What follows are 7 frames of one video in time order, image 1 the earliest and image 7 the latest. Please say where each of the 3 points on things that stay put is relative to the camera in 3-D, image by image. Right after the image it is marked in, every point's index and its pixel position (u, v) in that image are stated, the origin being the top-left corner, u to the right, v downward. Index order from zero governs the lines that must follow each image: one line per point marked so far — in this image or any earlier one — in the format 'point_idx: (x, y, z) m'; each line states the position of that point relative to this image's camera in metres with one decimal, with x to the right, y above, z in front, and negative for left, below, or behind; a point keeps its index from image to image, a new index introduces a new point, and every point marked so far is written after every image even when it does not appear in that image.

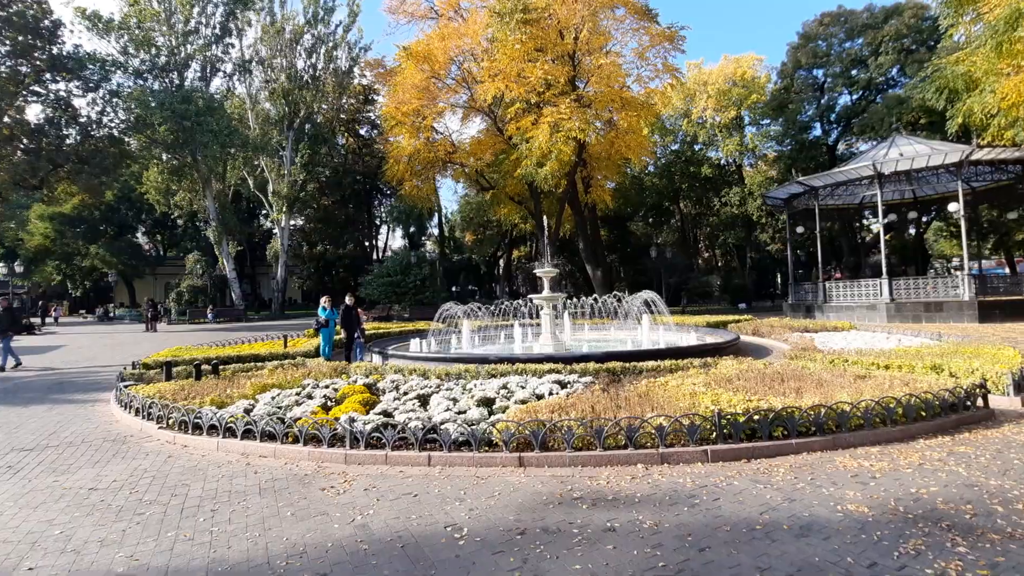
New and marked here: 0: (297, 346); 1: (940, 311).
0: (-4.4, -1.2, +10.5) m
1: (+11.6, -0.6, +14.3) m
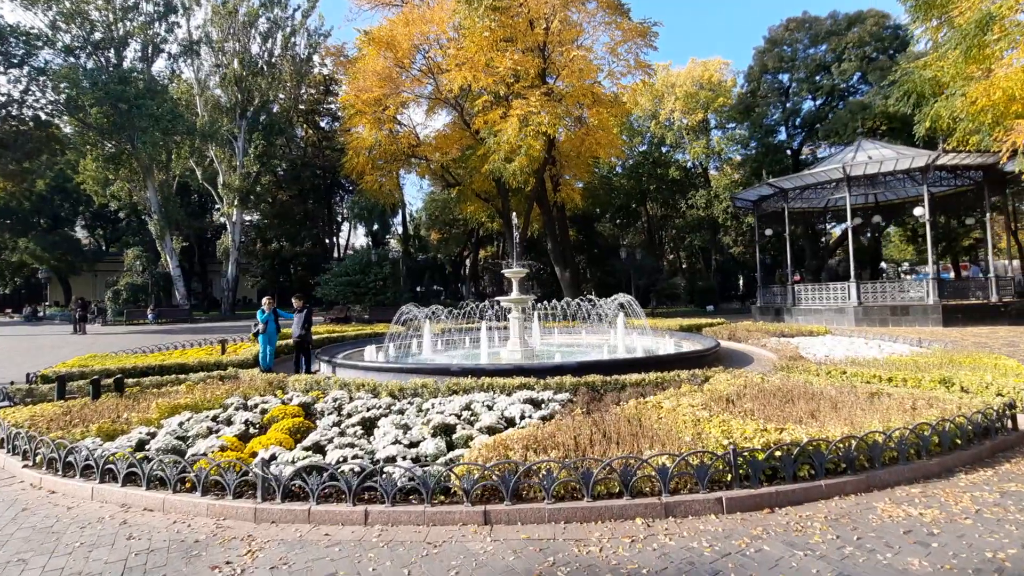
0: (-5.1, -1.2, +9.4) m
1: (+10.6, -0.7, +14.2) m
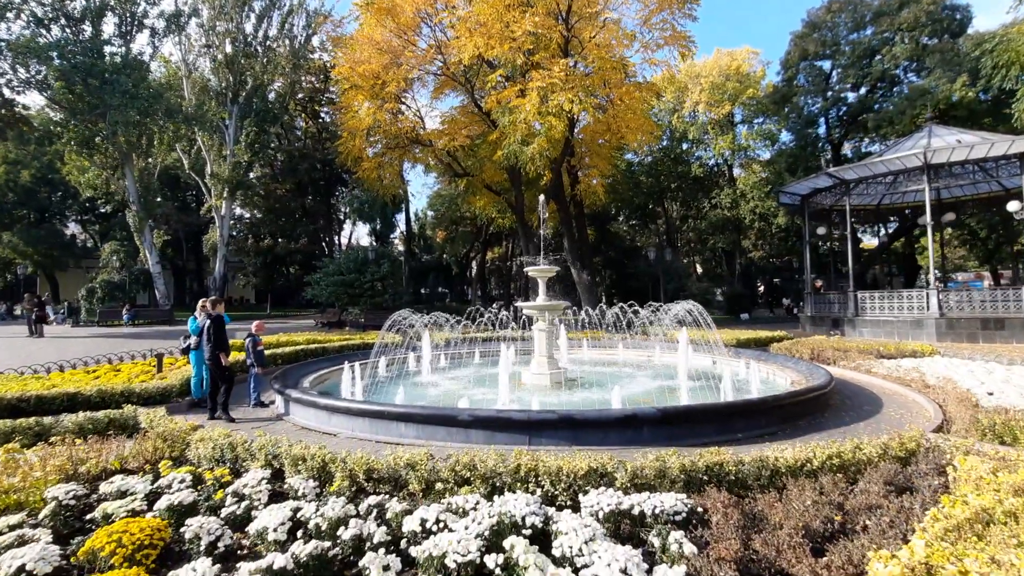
0: (-4.7, -1.2, +6.9) m
1: (+11.1, -0.9, +11.6) m
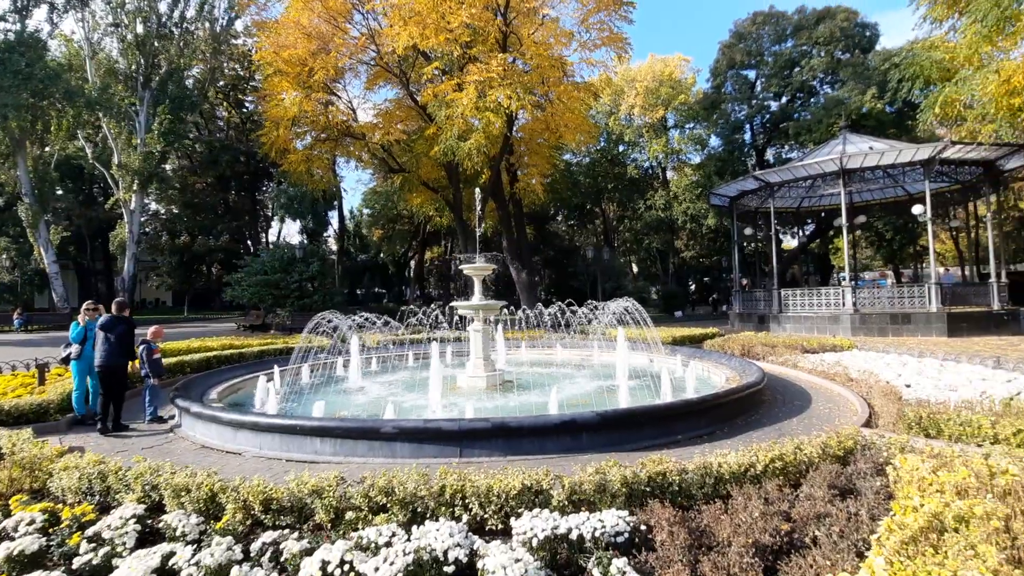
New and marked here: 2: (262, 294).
0: (-5.5, -1.2, +6.0) m
1: (+9.6, -0.9, +12.5) m
2: (-8.5, -0.2, +17.3) m
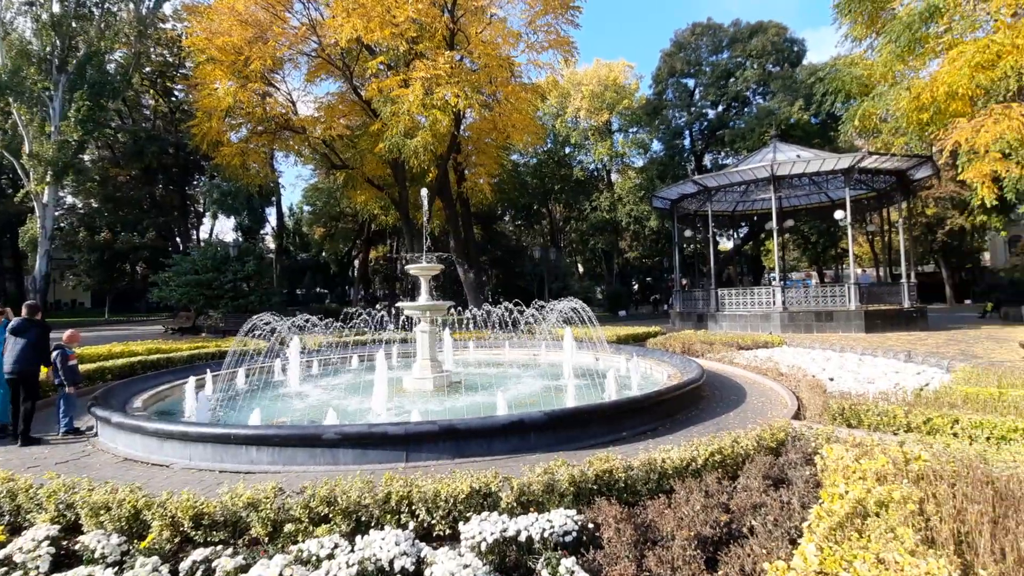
0: (-6.1, -1.2, +5.4) m
1: (+8.3, -0.8, +13.4) m
2: (-10.2, -0.2, +16.3) m
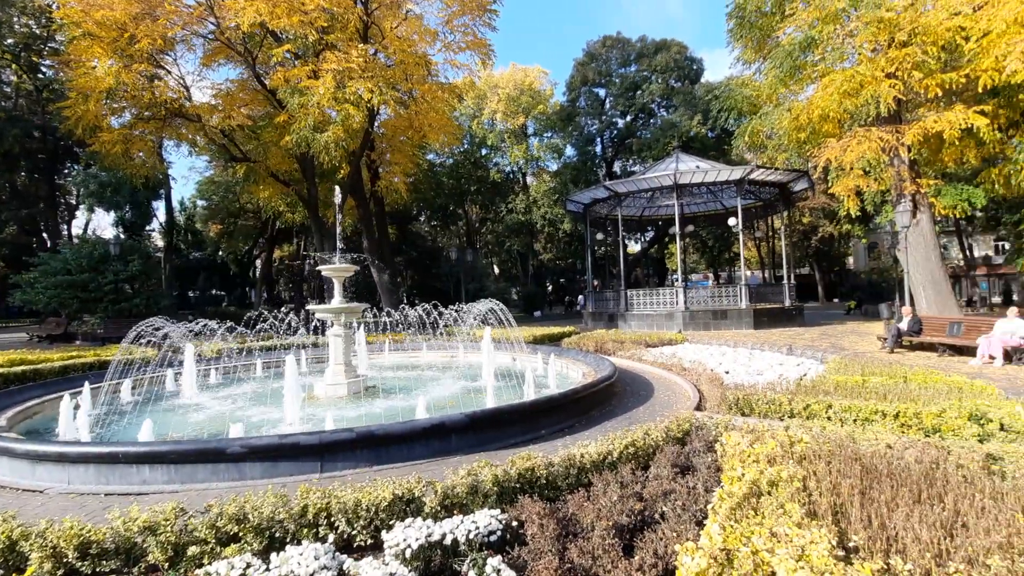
0: (-6.9, -1.2, +4.3) m
1: (+6.1, -0.9, +14.6) m
2: (-12.7, -0.3, +14.4) m
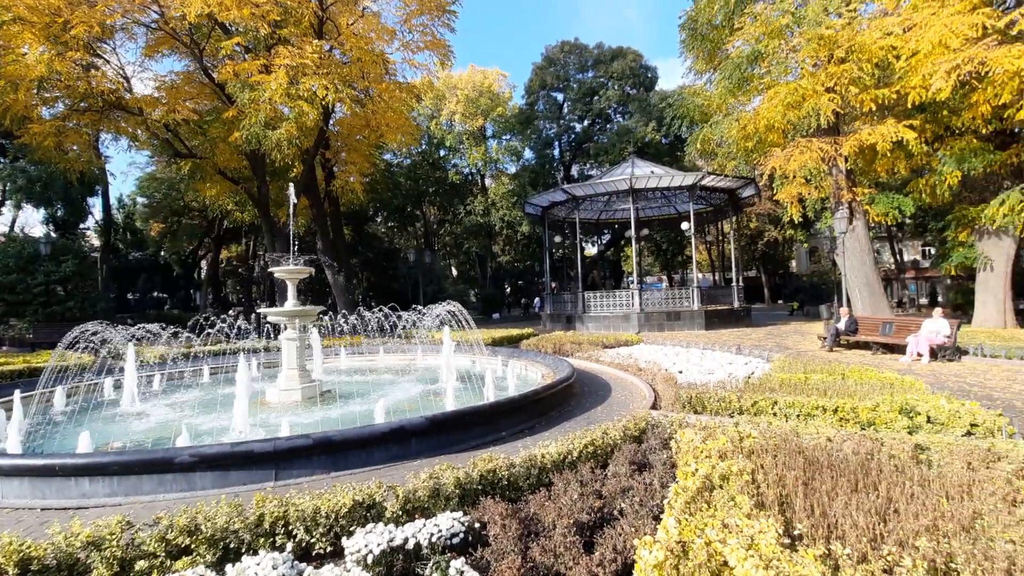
0: (-7.2, -1.2, +3.8) m
1: (+4.9, -0.9, +15.0) m
2: (-13.8, -0.3, +13.4) m
